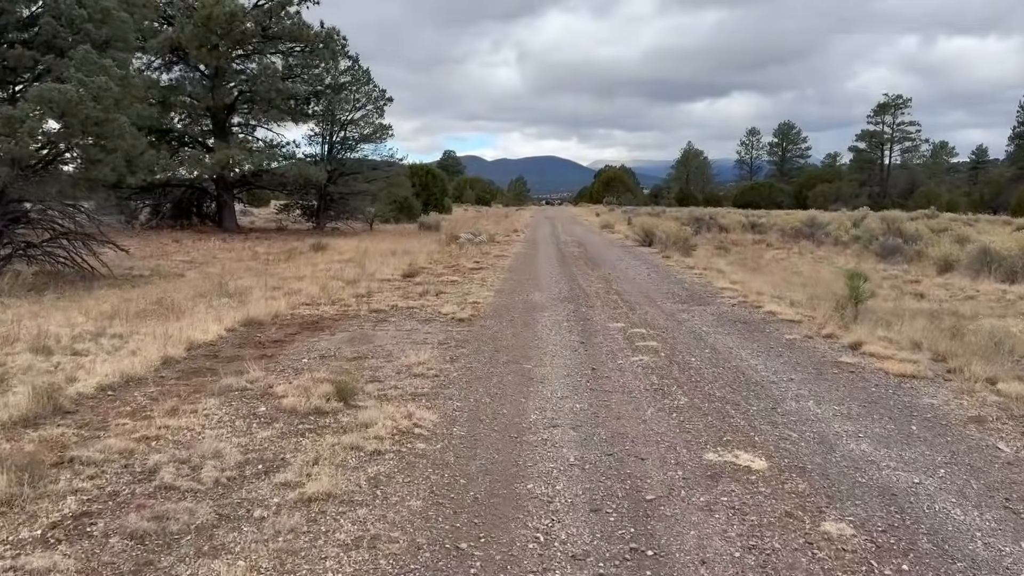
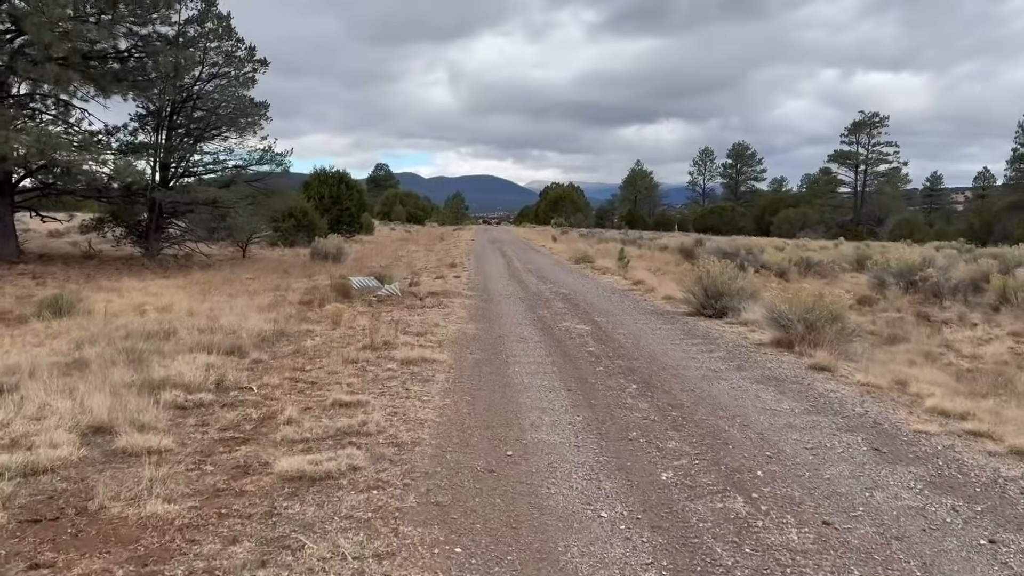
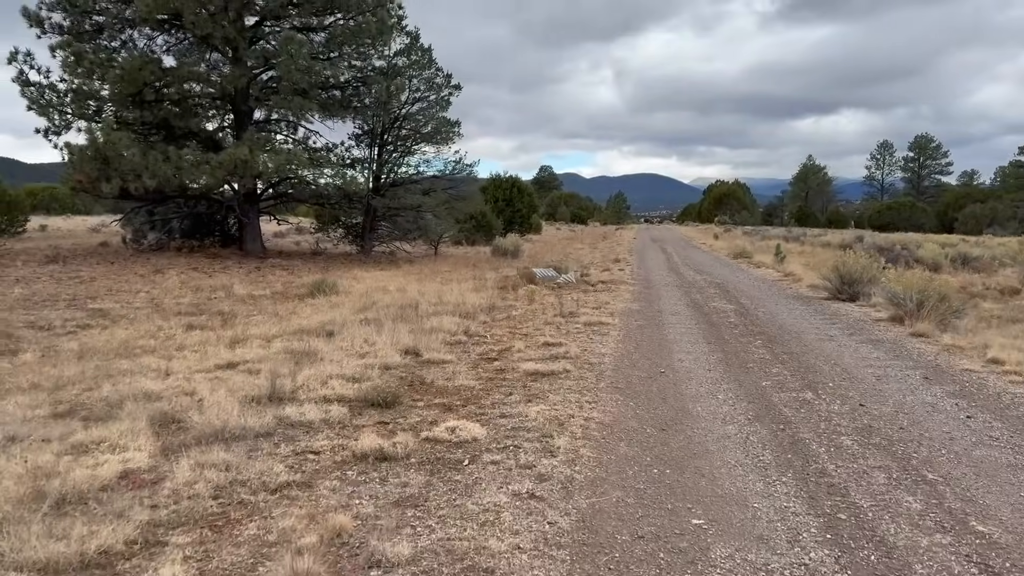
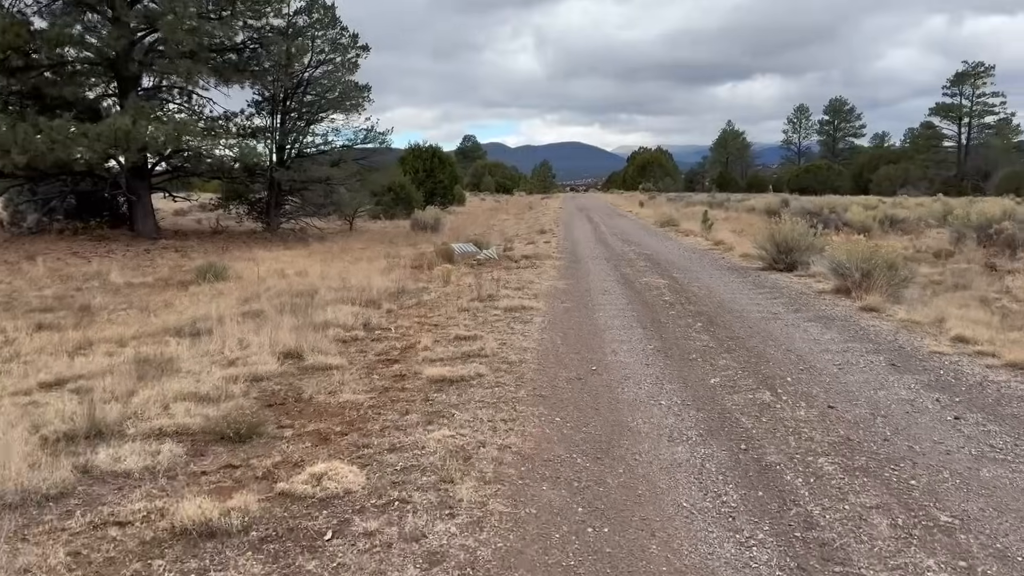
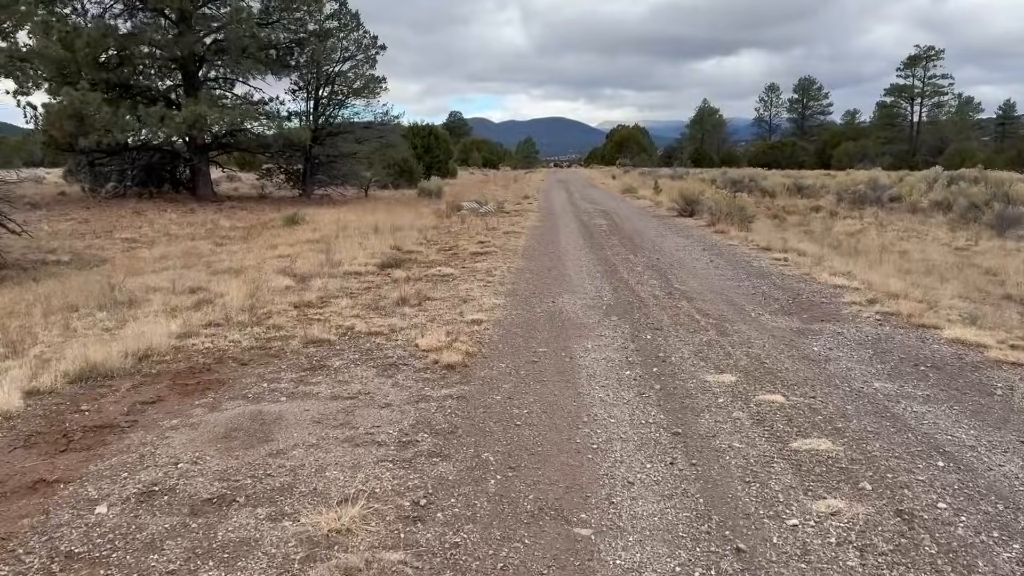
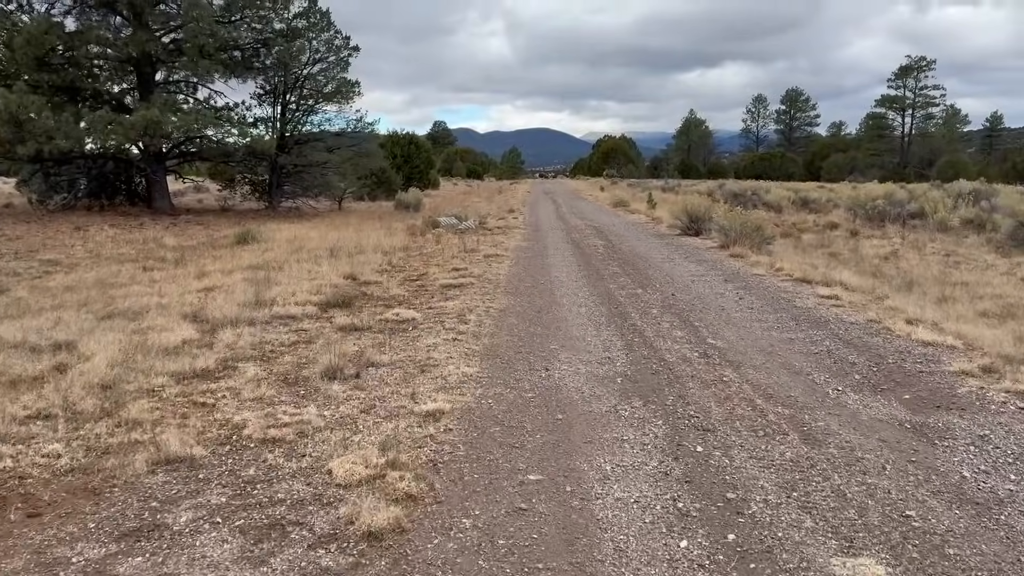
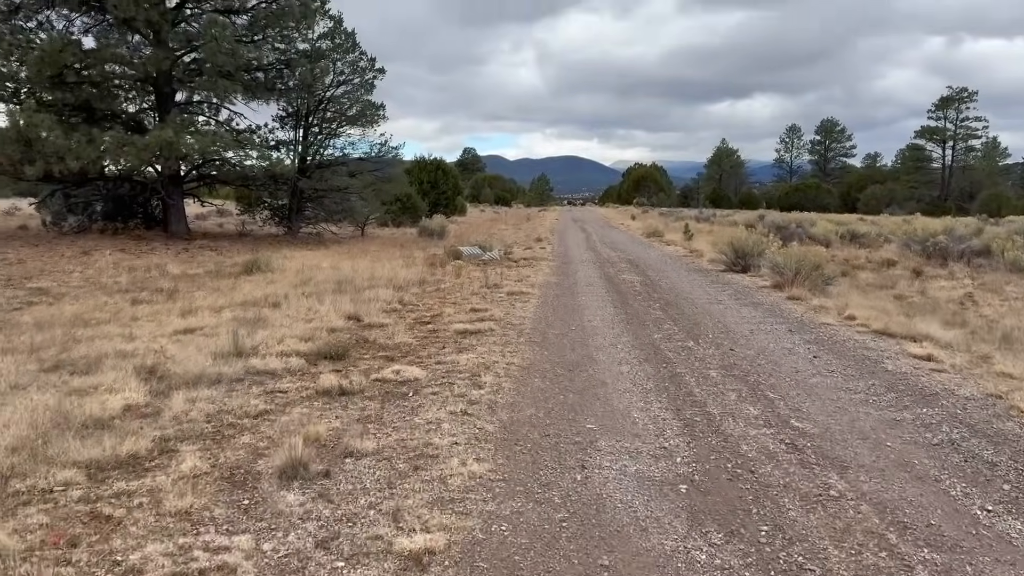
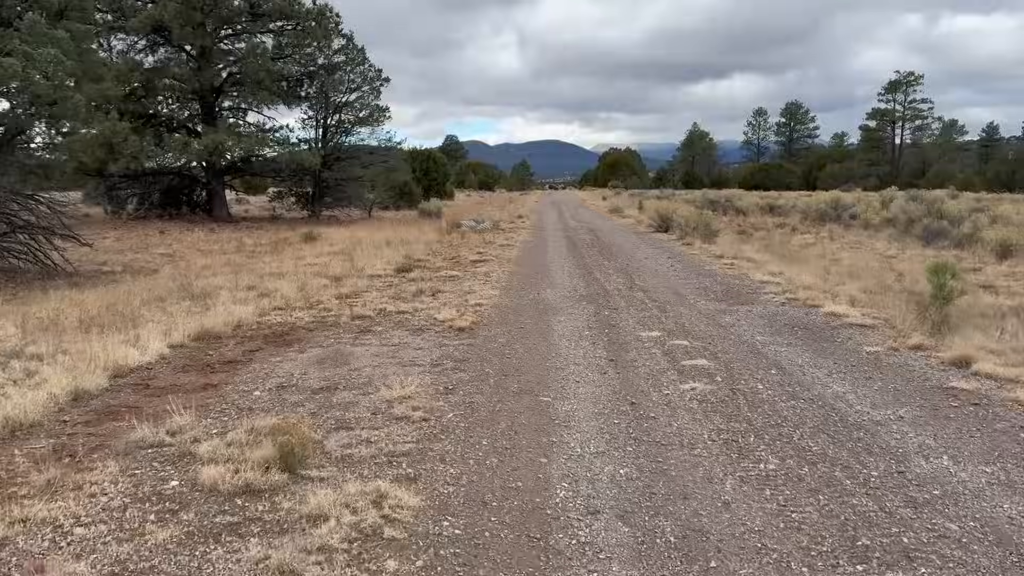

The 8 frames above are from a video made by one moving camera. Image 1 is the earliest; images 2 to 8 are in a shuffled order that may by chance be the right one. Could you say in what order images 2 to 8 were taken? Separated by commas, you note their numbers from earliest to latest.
8, 5, 6, 7, 3, 4, 2
